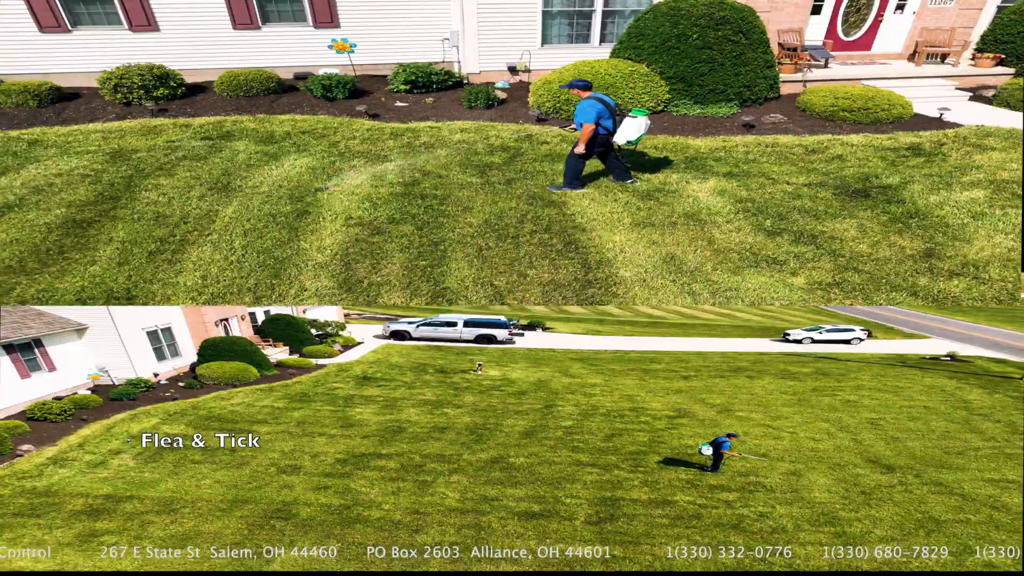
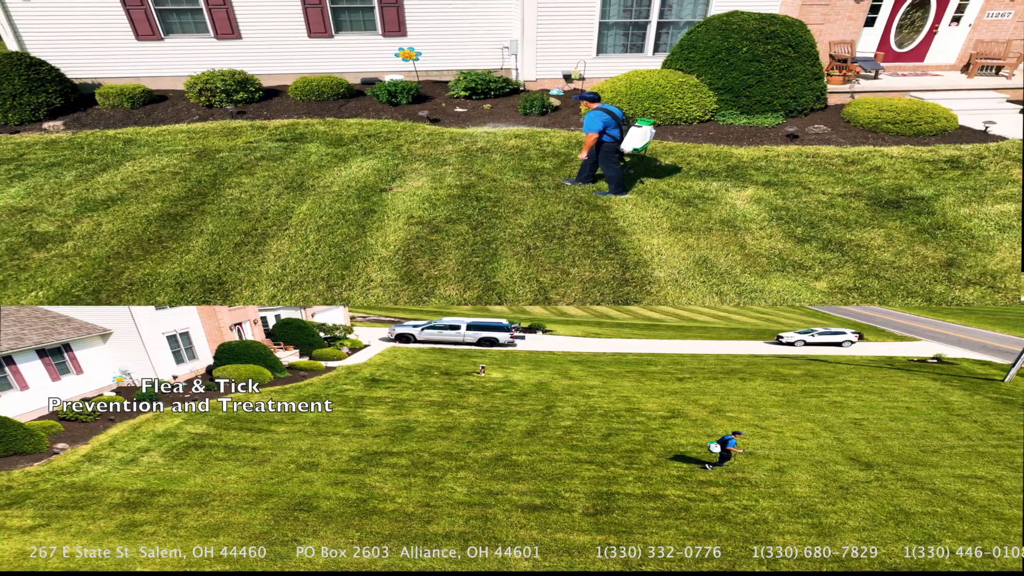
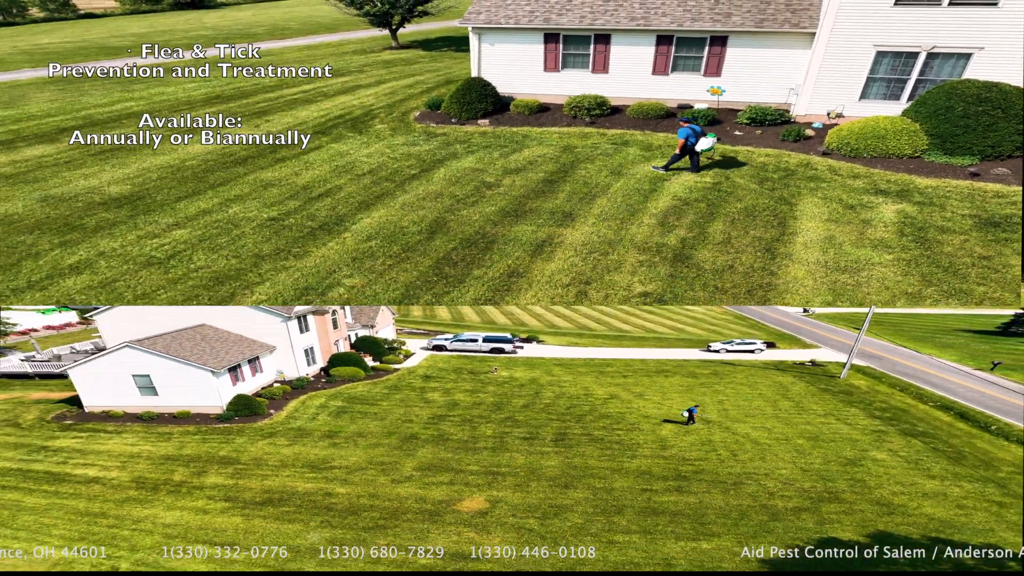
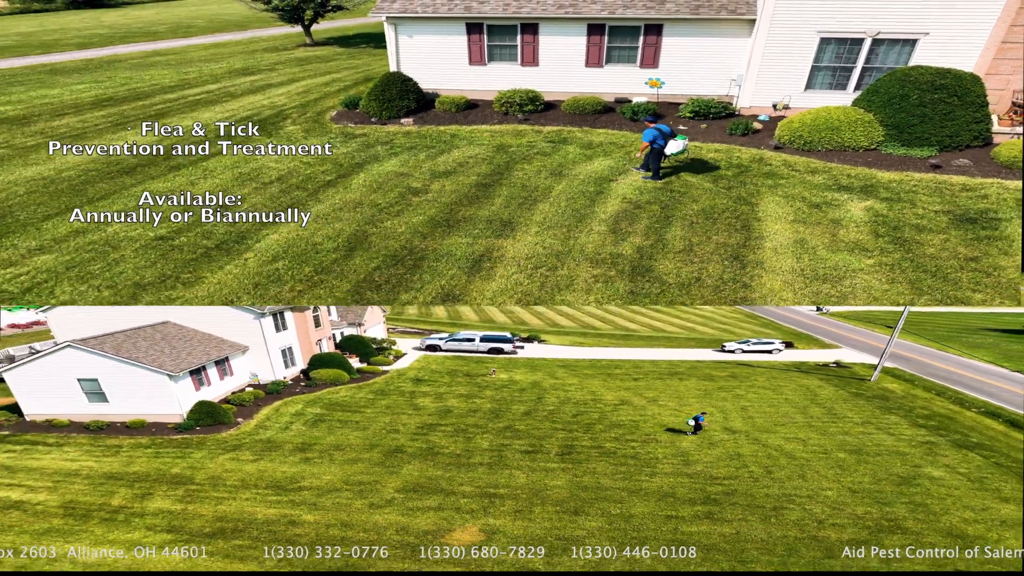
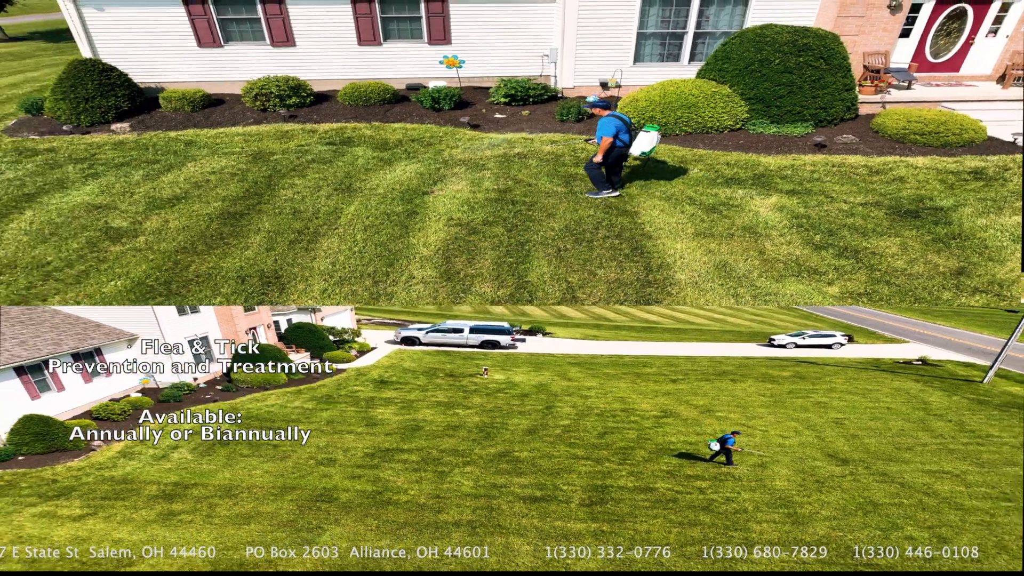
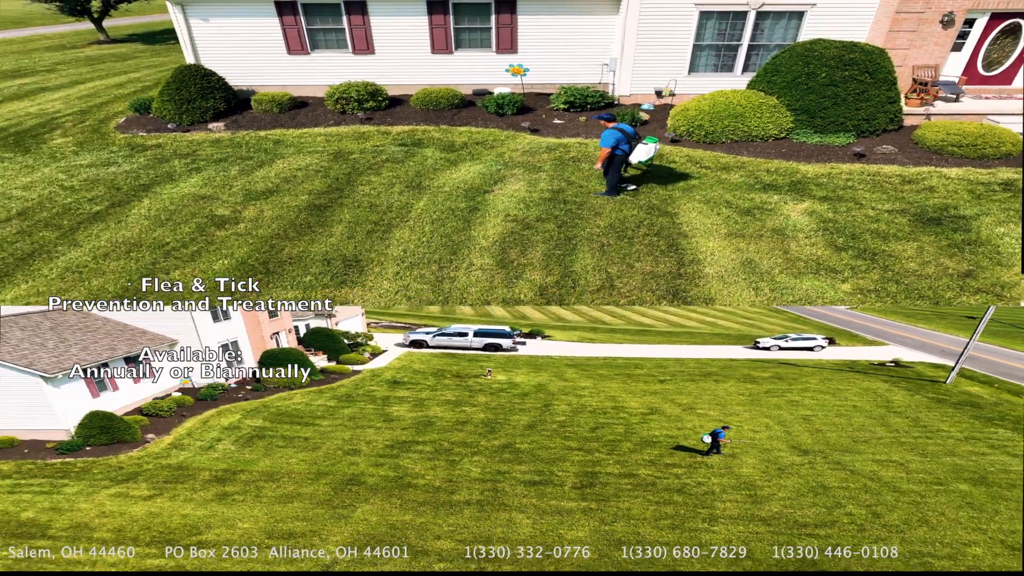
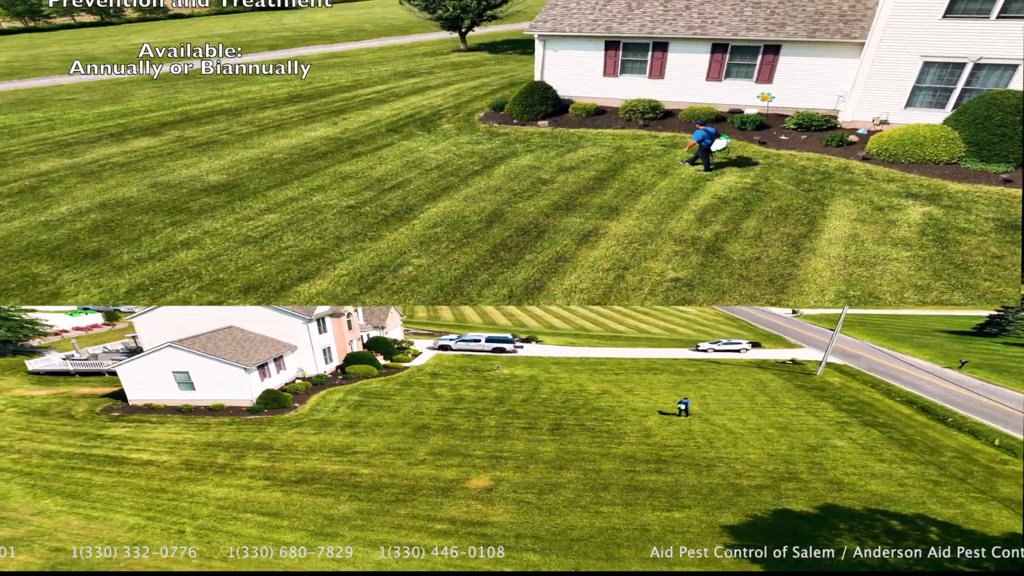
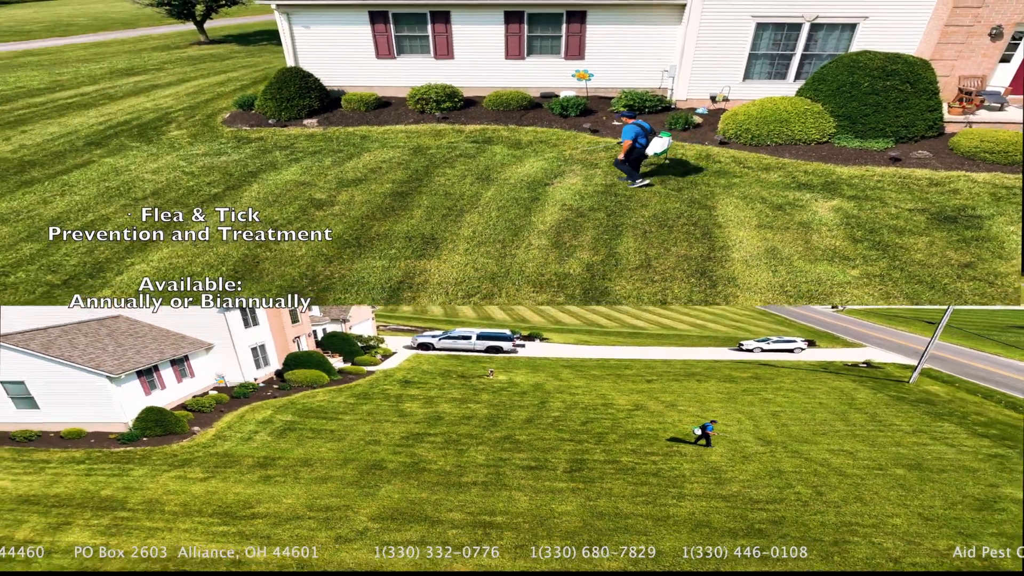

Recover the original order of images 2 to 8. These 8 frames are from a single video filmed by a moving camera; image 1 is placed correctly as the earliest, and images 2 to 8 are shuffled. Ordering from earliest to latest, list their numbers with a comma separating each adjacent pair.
2, 5, 6, 8, 4, 3, 7
